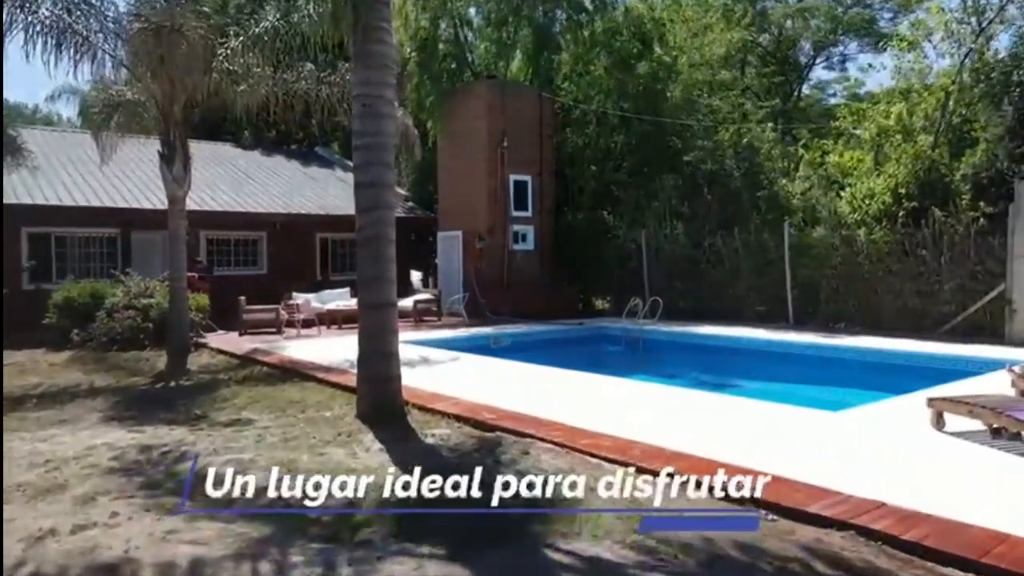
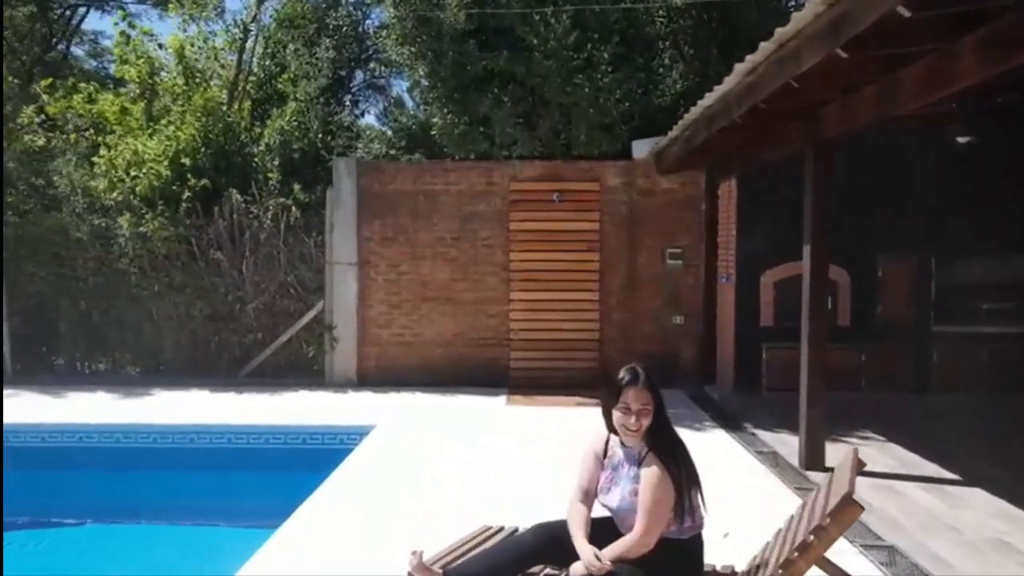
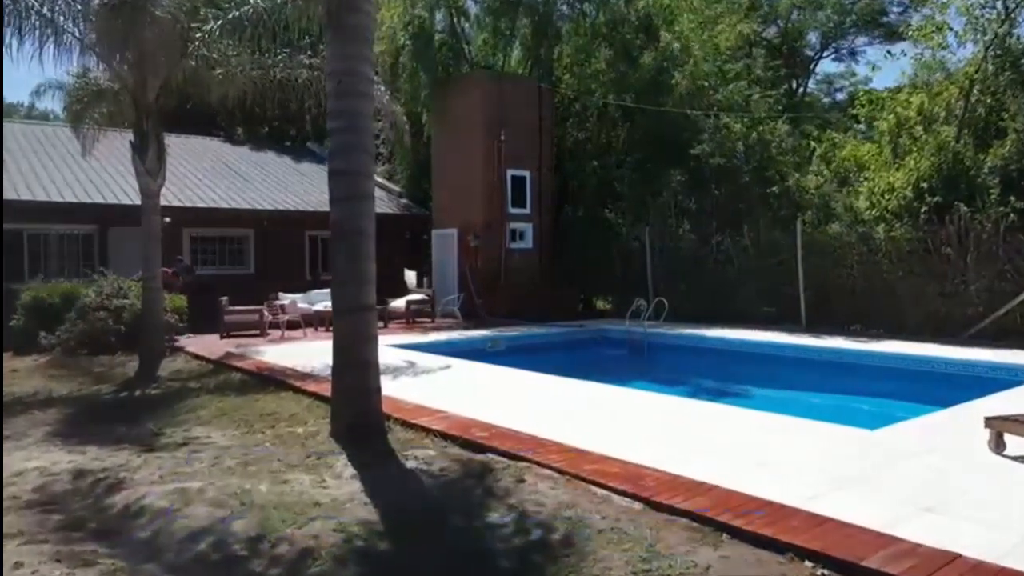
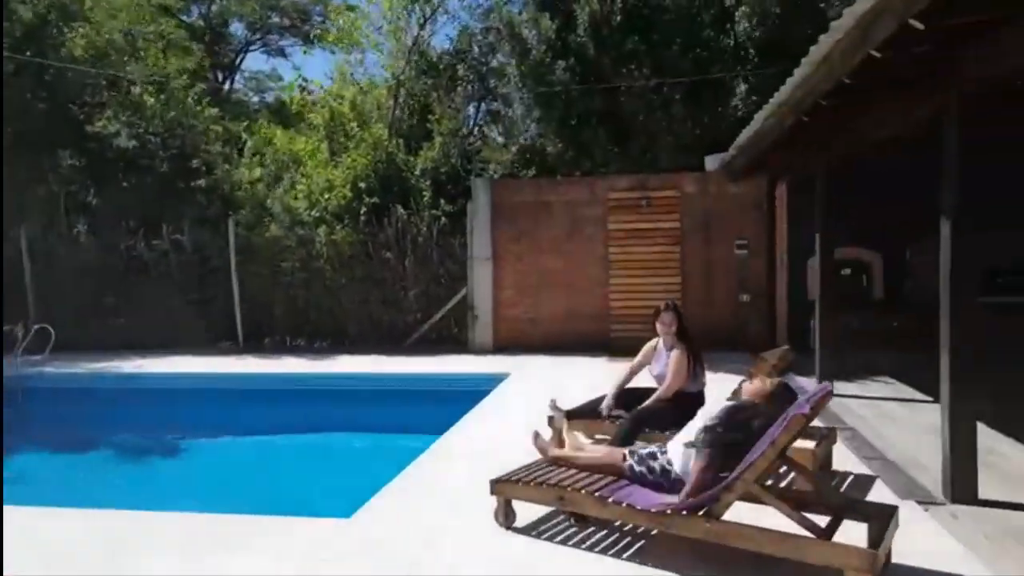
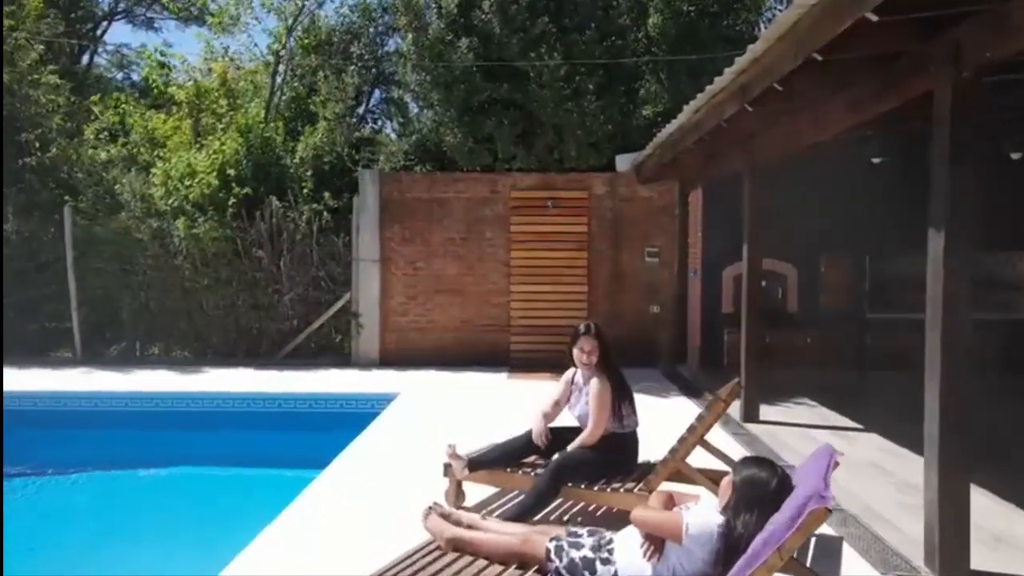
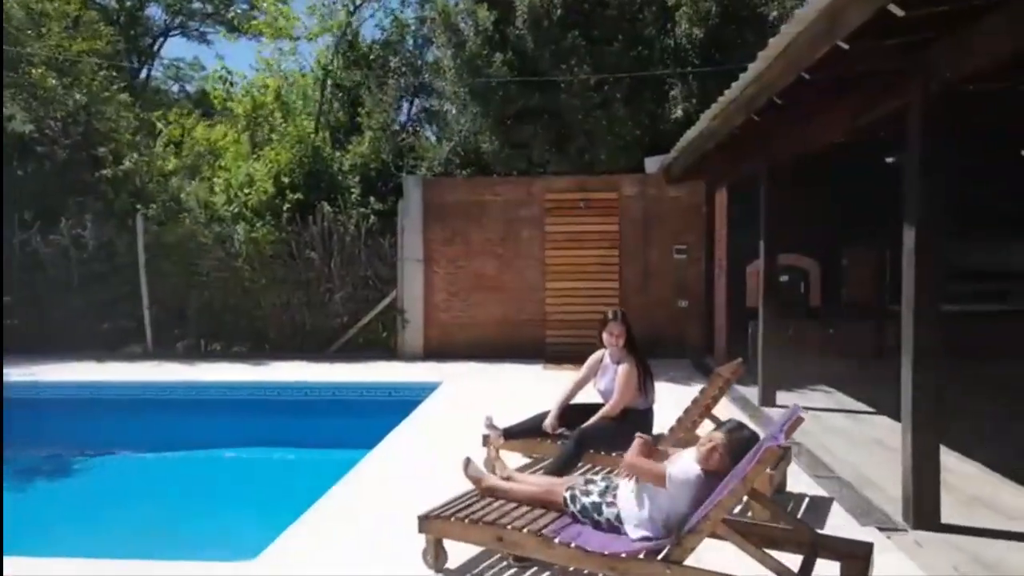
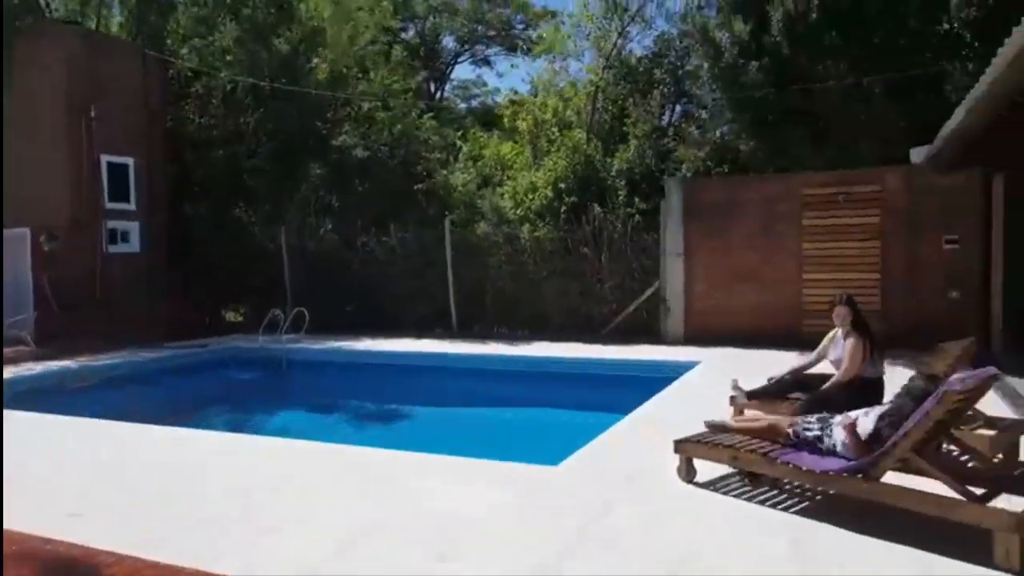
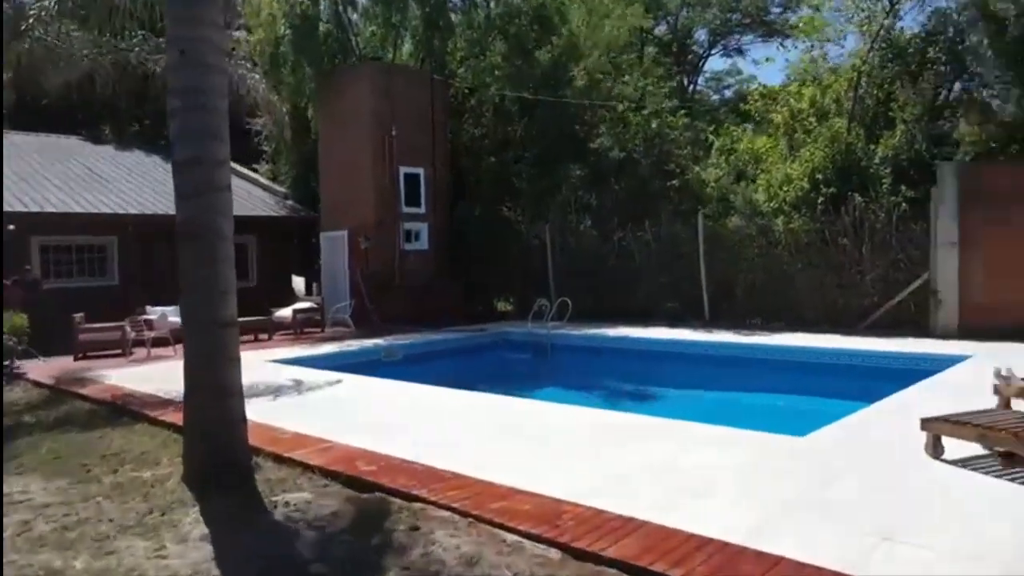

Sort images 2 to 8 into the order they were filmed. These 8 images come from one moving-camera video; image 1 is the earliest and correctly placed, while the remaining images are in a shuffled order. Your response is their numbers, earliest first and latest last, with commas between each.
3, 8, 7, 4, 6, 5, 2
